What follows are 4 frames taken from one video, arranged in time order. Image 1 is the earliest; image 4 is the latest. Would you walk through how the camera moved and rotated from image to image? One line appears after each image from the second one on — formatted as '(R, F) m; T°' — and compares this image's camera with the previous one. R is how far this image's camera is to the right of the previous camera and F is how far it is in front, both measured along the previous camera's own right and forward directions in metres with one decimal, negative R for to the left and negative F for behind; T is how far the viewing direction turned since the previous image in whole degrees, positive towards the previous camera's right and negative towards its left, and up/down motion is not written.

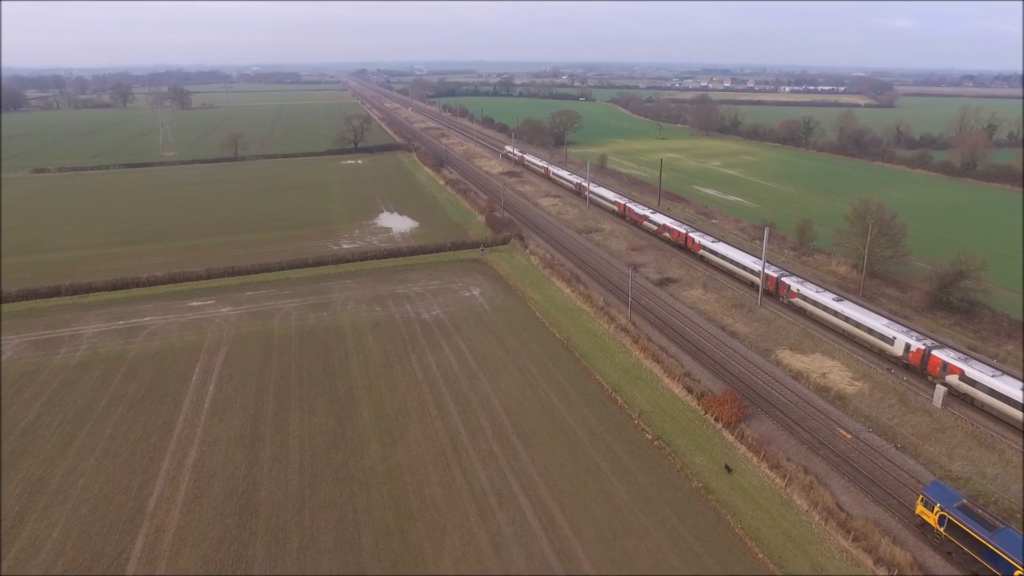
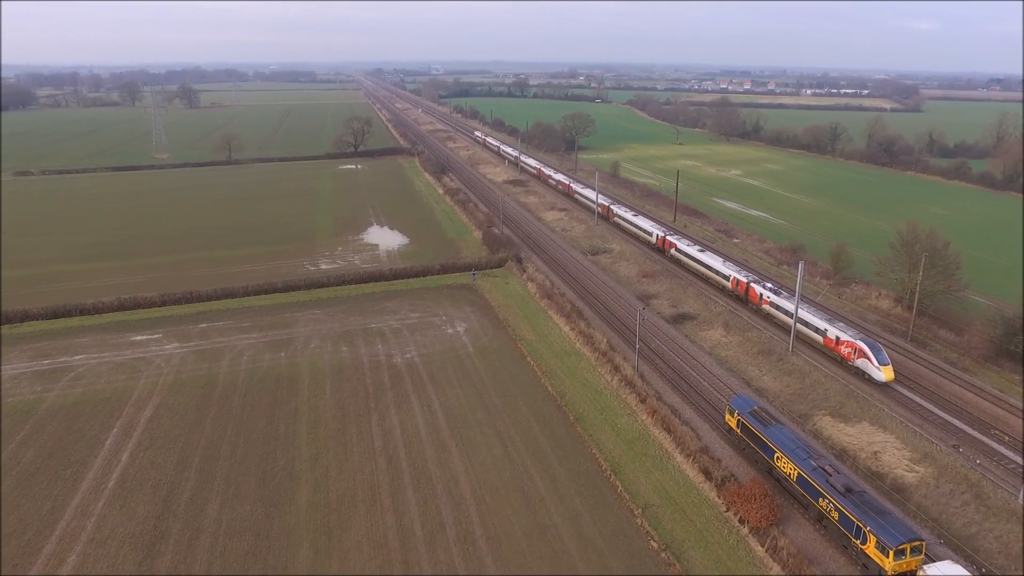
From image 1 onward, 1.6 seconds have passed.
(+1.0, +3.6) m; -2°
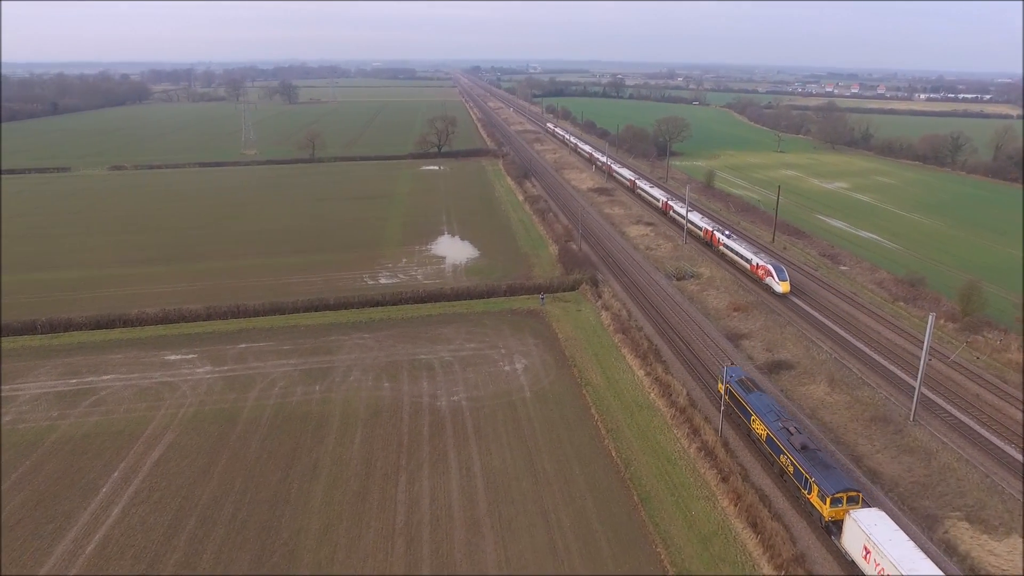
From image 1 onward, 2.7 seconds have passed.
(+0.3, +3.4) m; -8°
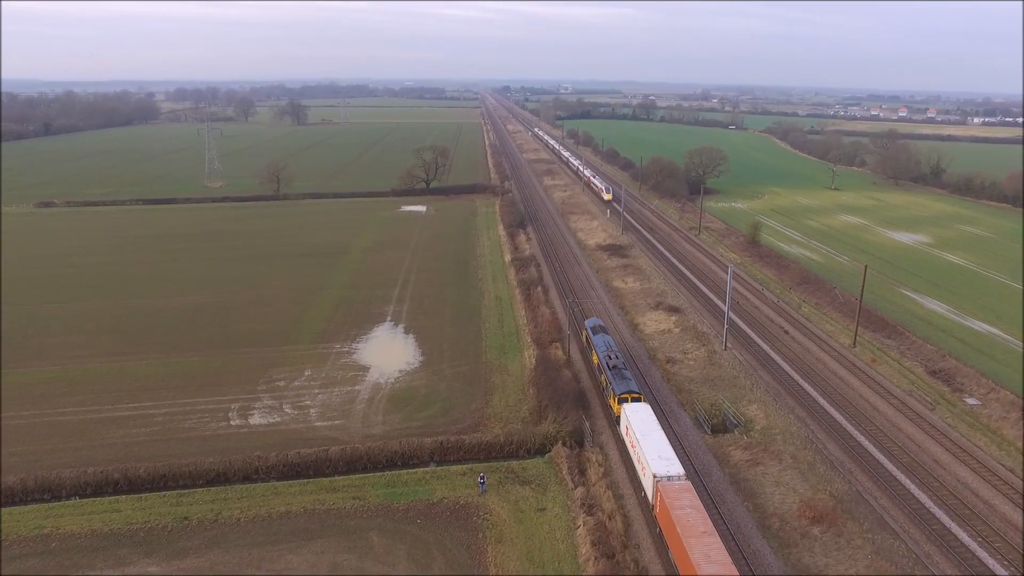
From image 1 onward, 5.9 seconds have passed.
(+3.0, +10.5) m; -3°
